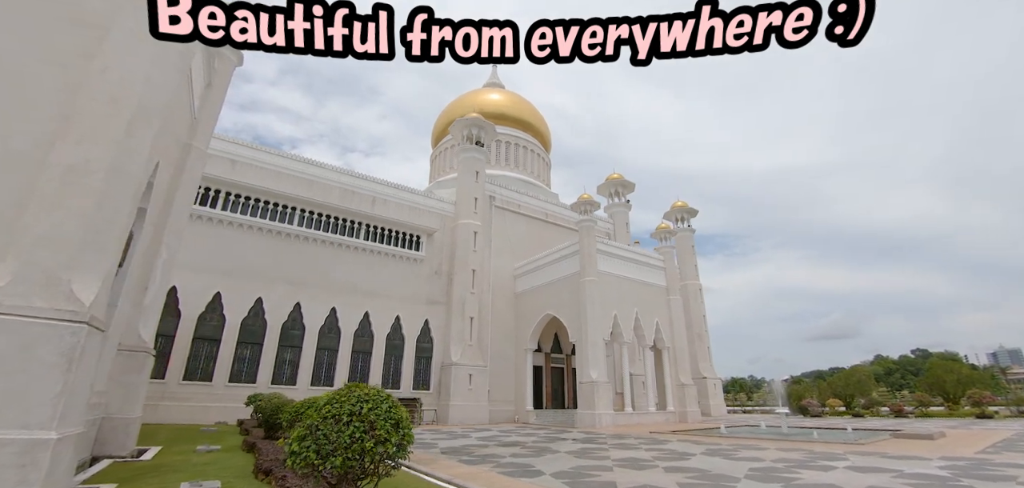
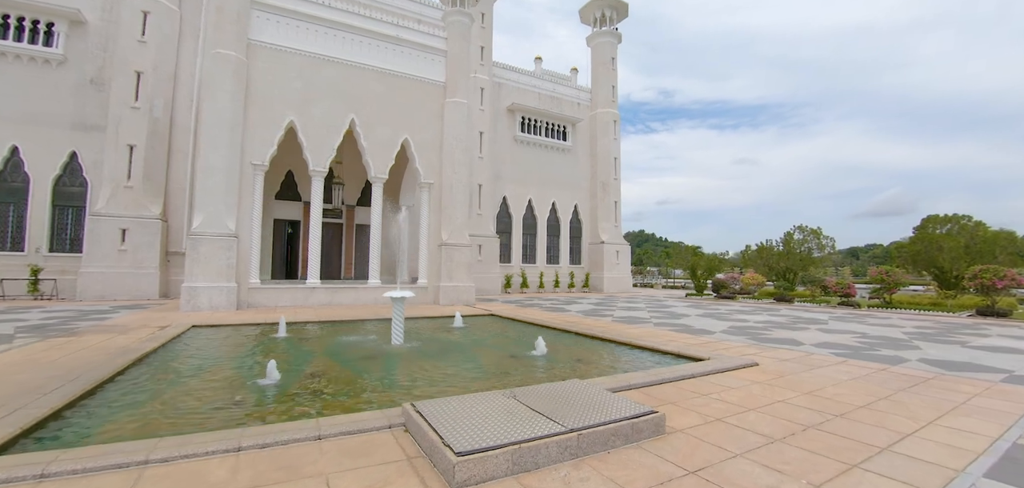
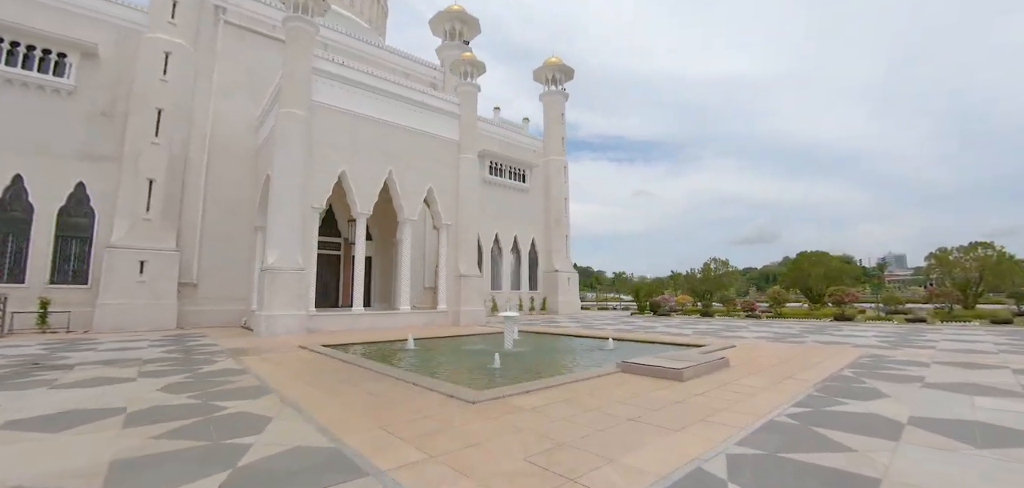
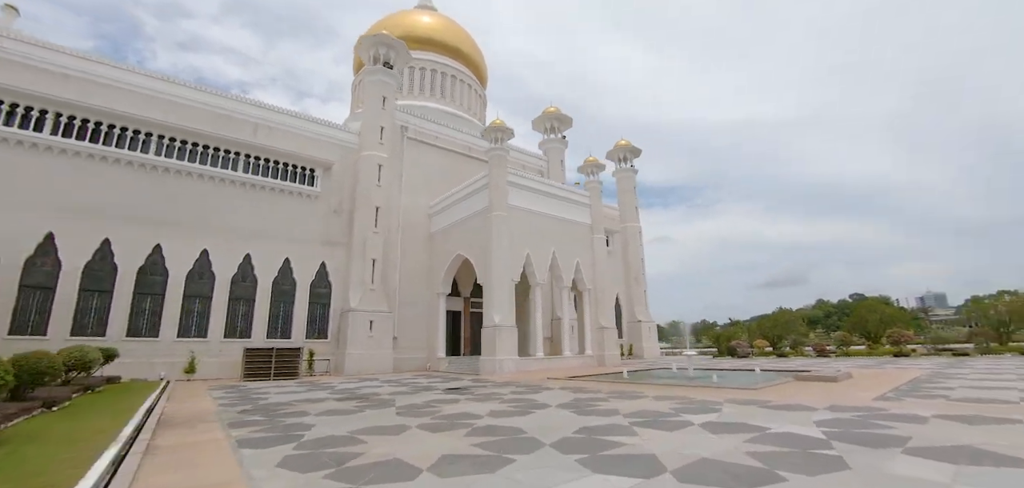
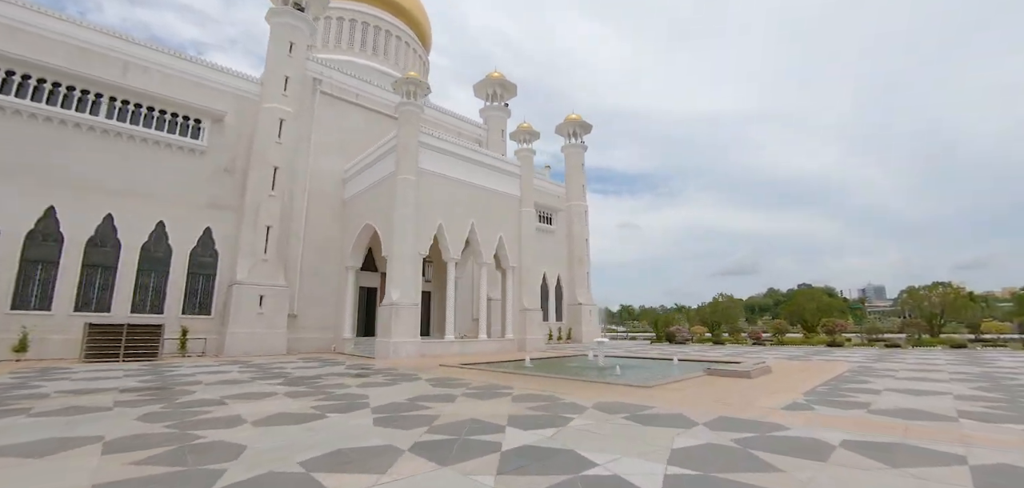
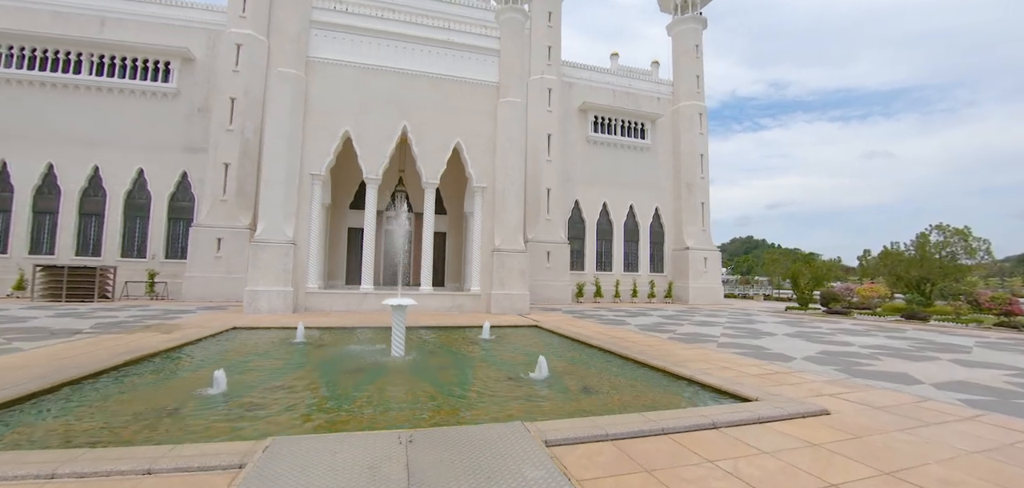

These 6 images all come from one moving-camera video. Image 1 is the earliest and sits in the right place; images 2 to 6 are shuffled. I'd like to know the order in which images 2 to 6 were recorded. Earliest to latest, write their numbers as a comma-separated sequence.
4, 5, 3, 2, 6
